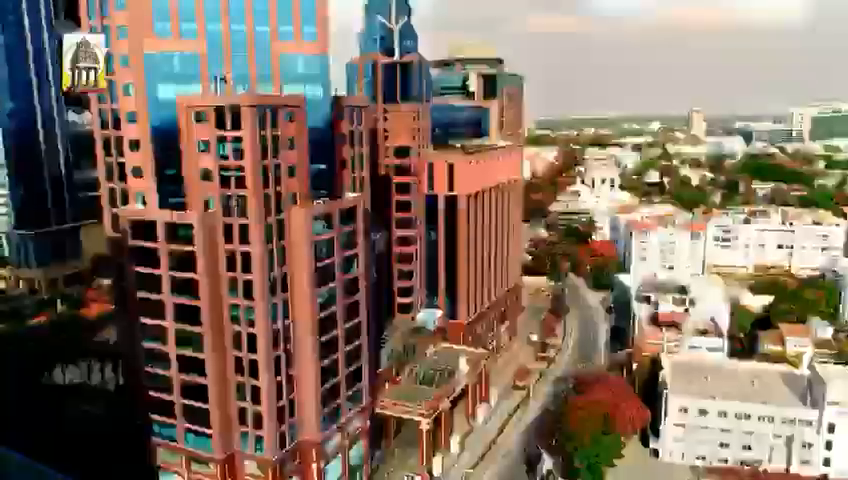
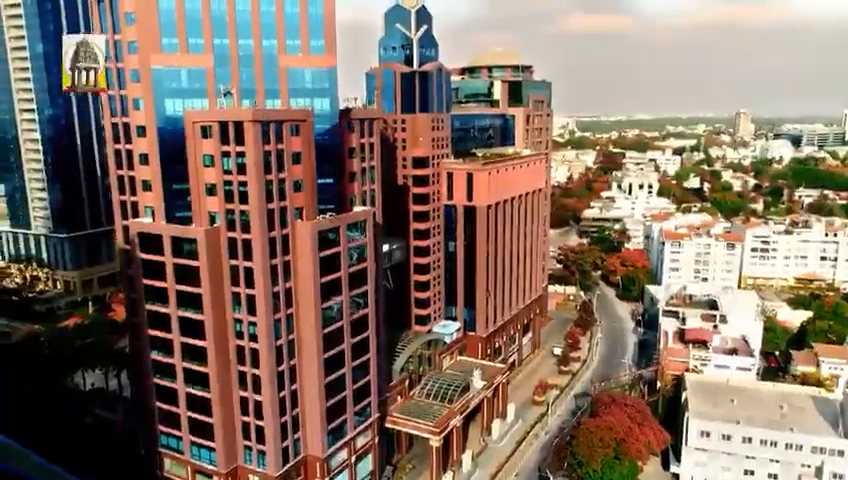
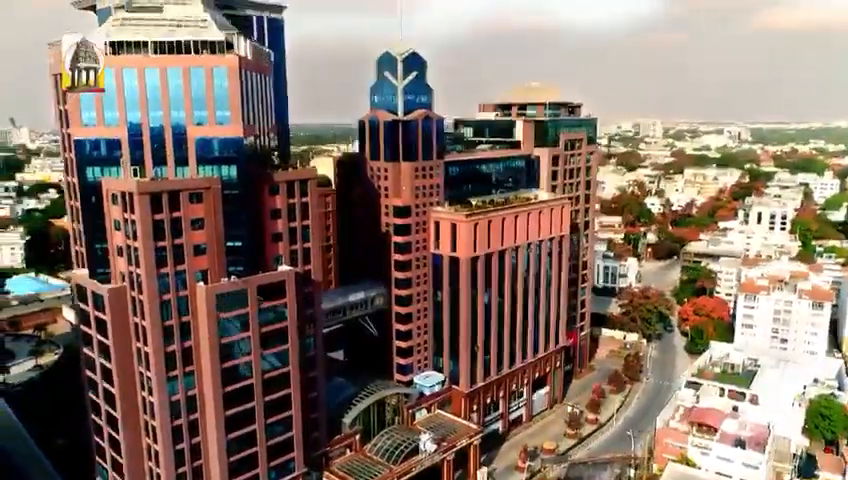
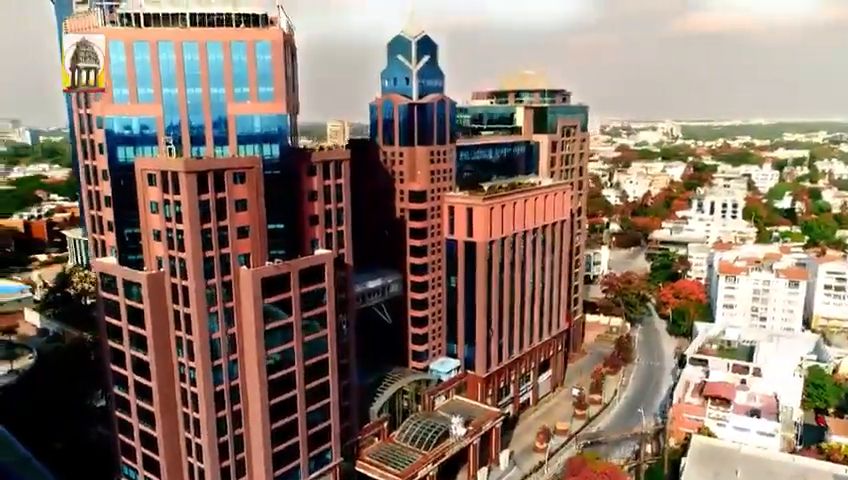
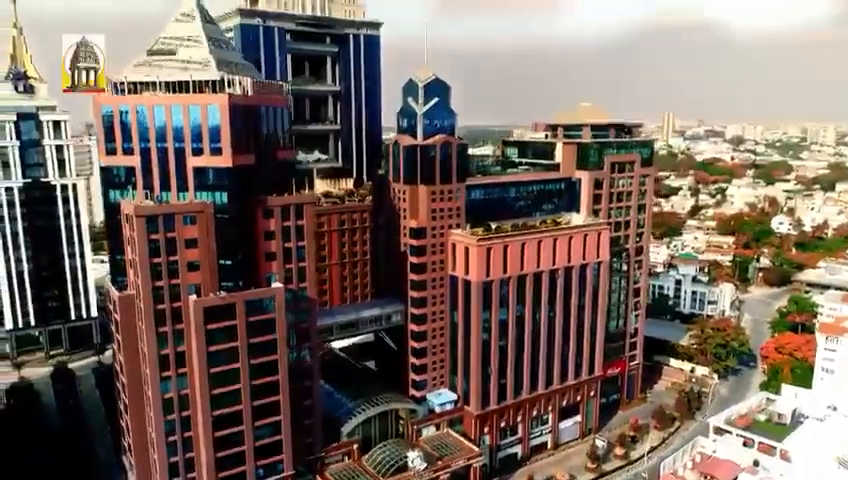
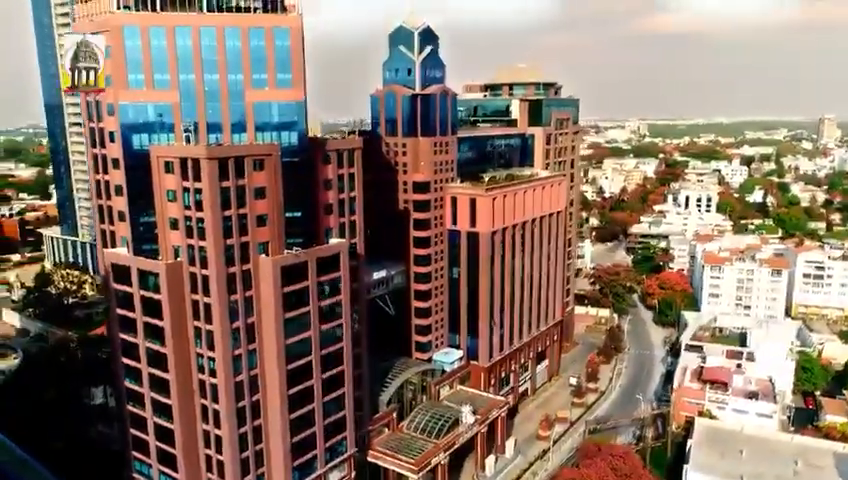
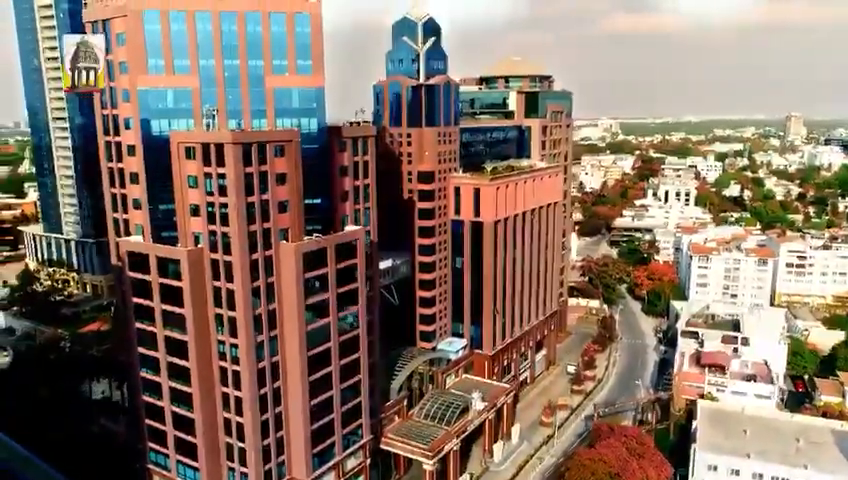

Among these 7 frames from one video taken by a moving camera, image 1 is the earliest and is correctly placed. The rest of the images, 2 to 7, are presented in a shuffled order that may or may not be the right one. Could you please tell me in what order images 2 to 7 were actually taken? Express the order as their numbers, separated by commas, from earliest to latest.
2, 7, 6, 4, 3, 5
